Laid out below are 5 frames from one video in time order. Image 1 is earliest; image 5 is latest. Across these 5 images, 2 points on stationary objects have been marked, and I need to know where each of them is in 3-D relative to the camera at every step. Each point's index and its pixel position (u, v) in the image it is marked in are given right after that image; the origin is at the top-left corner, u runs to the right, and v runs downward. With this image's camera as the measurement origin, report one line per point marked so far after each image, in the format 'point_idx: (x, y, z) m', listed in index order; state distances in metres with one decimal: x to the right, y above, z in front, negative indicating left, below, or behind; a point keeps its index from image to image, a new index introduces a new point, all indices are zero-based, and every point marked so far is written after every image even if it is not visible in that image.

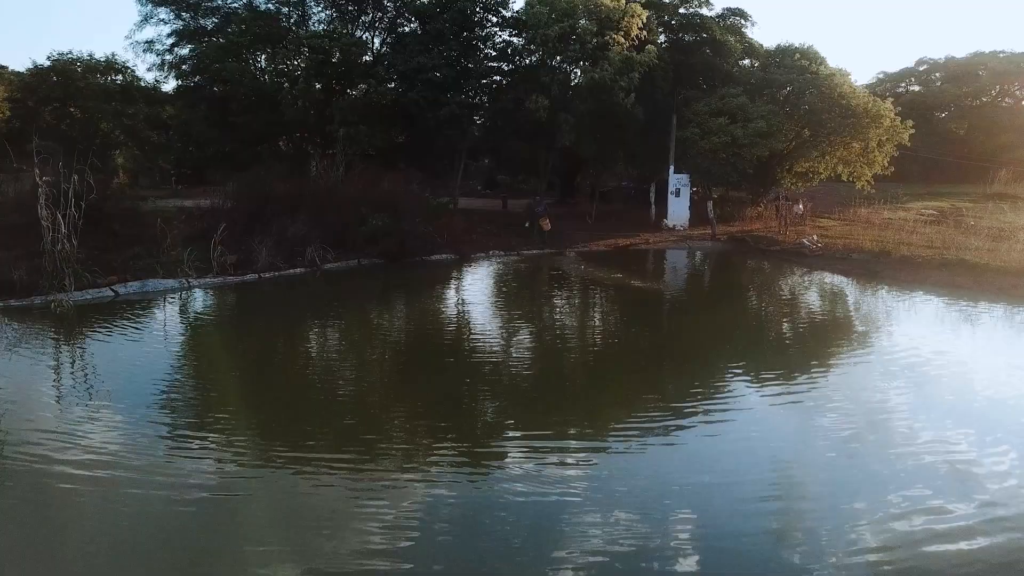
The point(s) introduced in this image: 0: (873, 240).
0: (+6.0, +0.9, +19.0) m
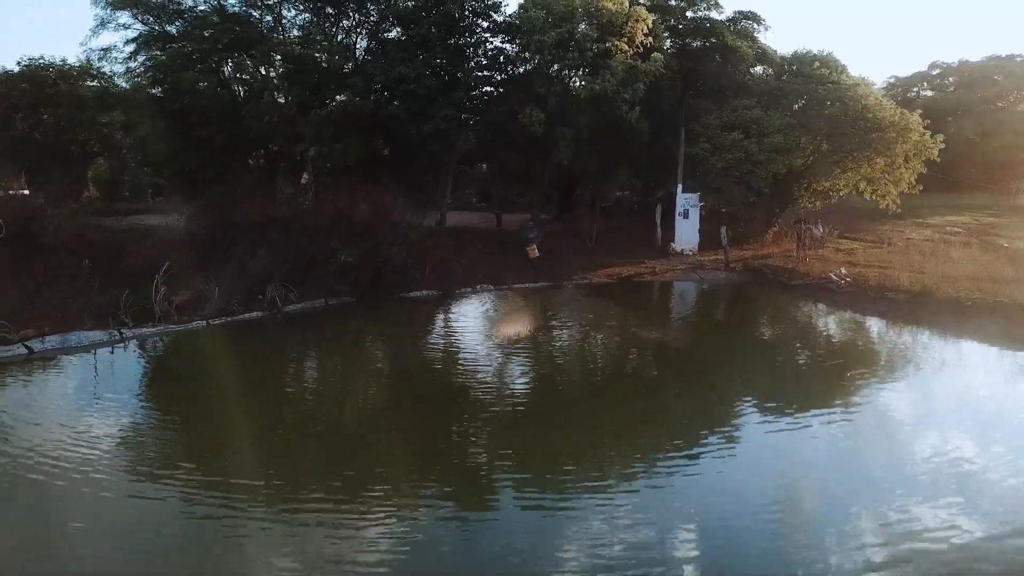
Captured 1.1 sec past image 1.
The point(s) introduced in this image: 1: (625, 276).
0: (+5.9, +0.4, +17.0) m
1: (+1.9, +0.2, +18.5) m
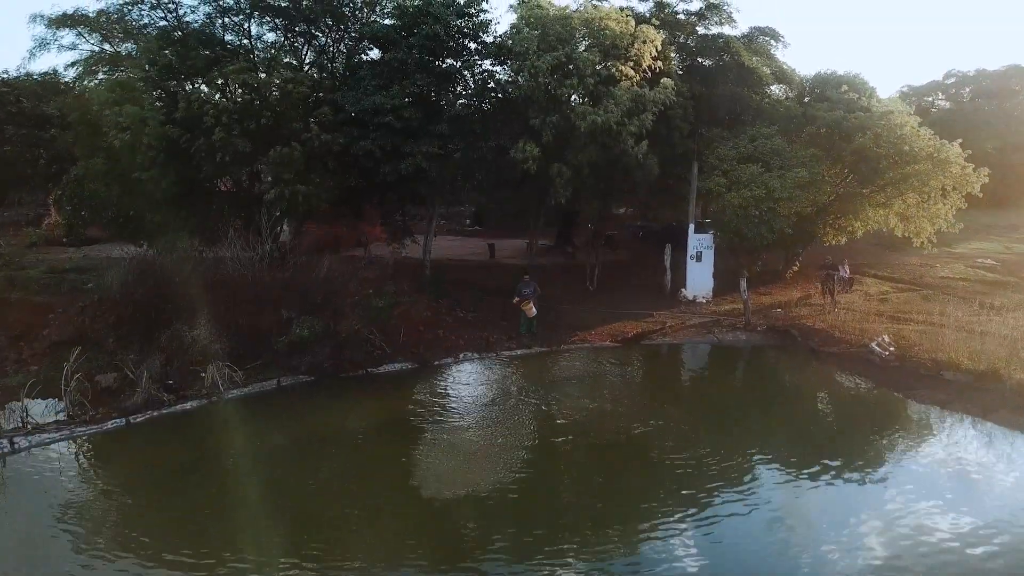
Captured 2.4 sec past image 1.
0: (+5.7, -0.5, +14.9) m
1: (+1.7, -0.6, +16.3) m
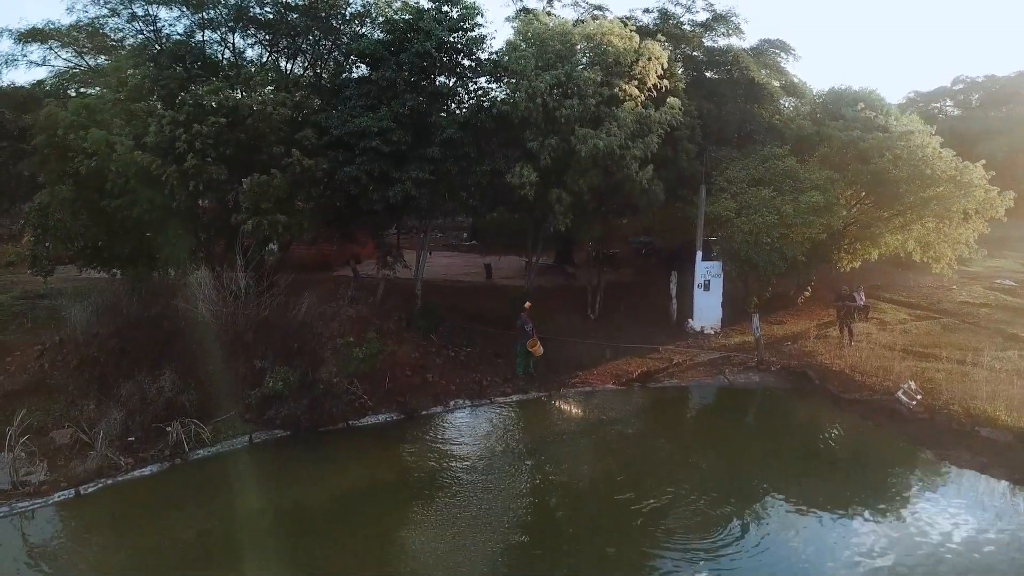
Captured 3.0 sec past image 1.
0: (+5.7, -0.9, +13.8) m
1: (+1.7, -1.0, +15.3) m
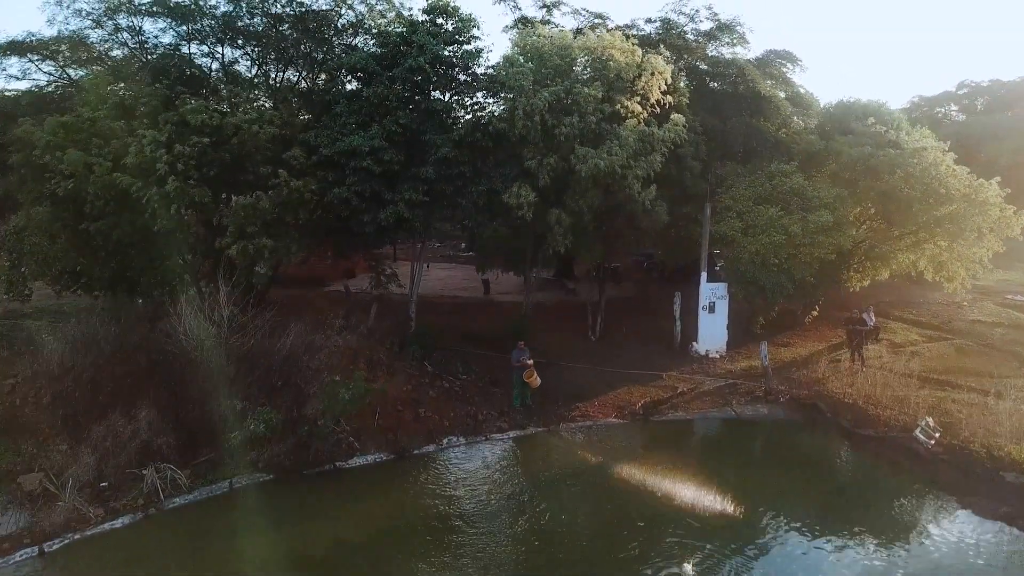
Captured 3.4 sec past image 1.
0: (+5.7, -1.2, +13.2) m
1: (+1.6, -1.4, +14.7) m
